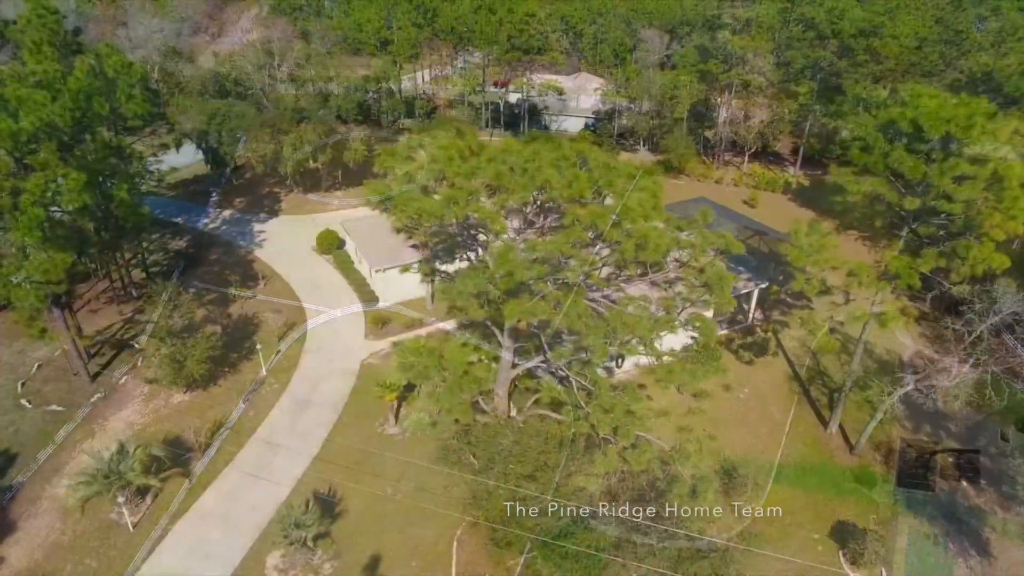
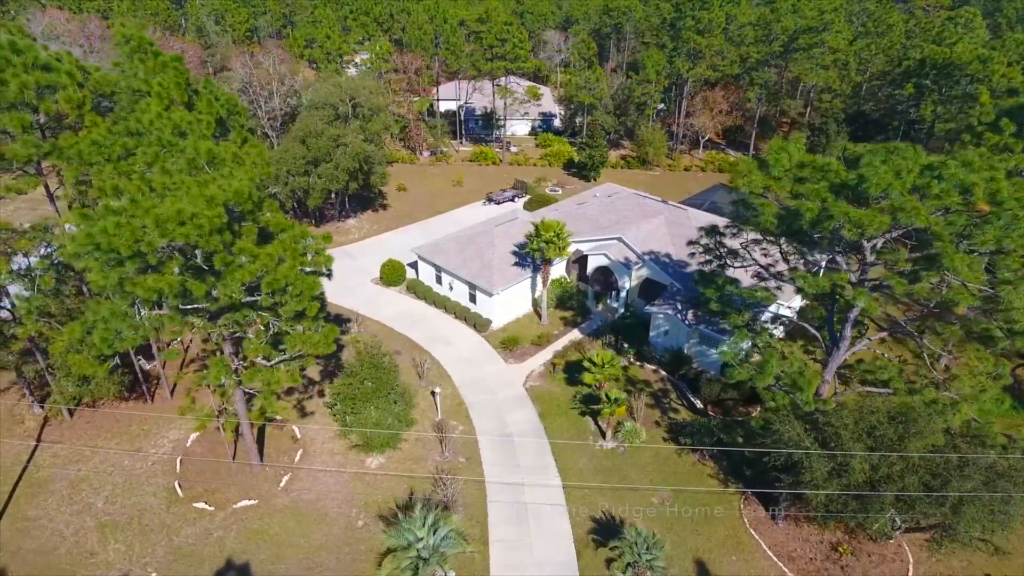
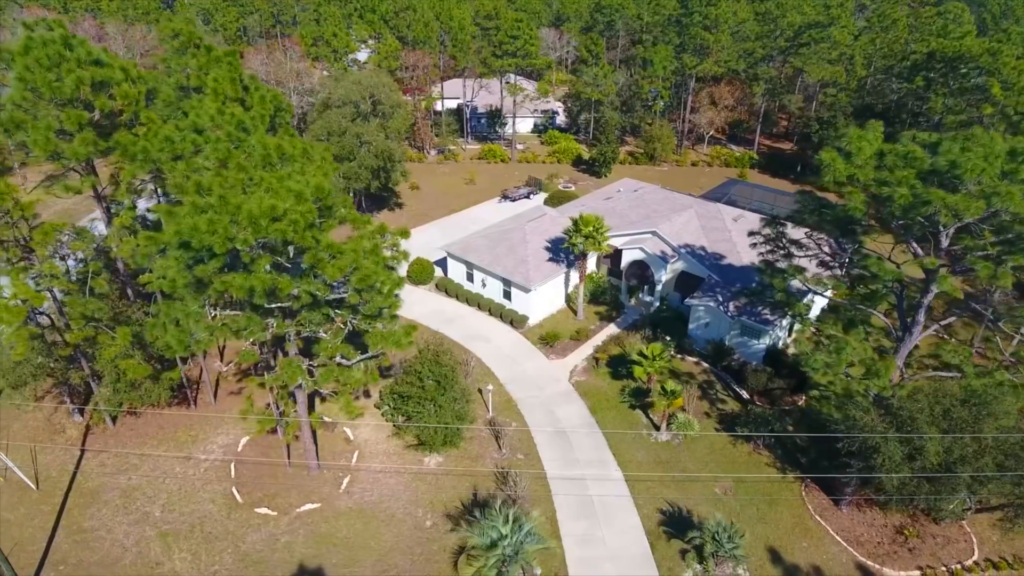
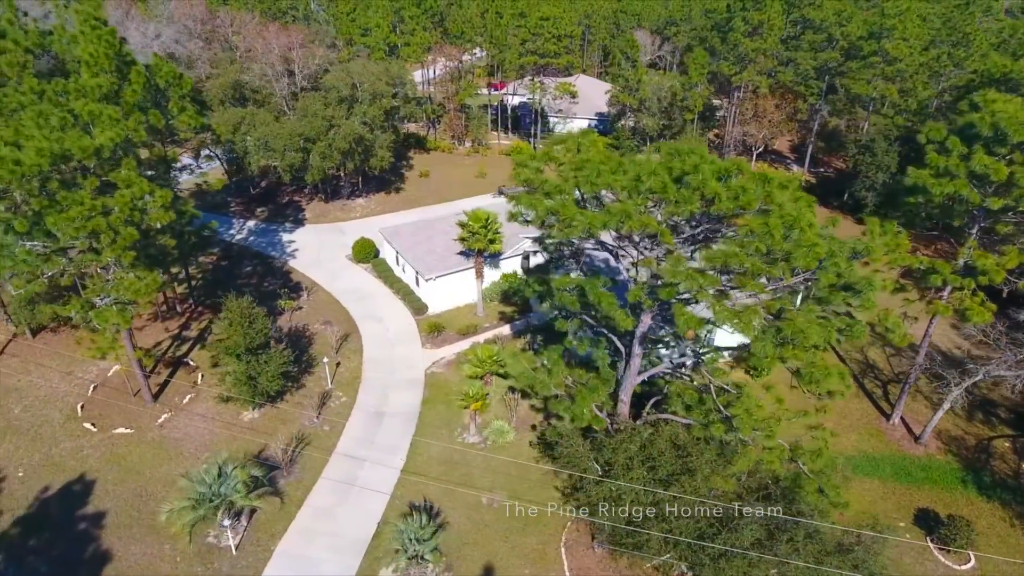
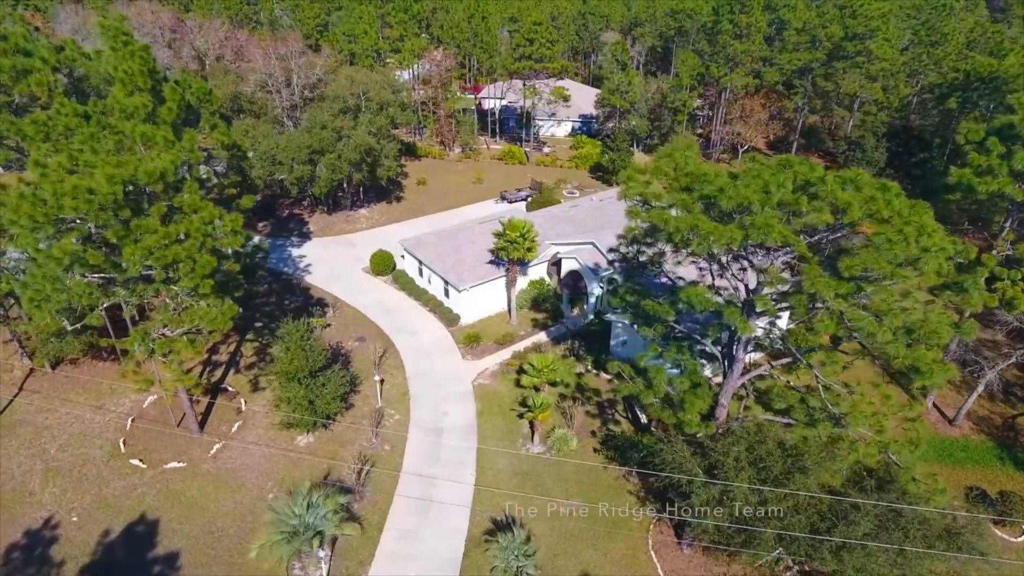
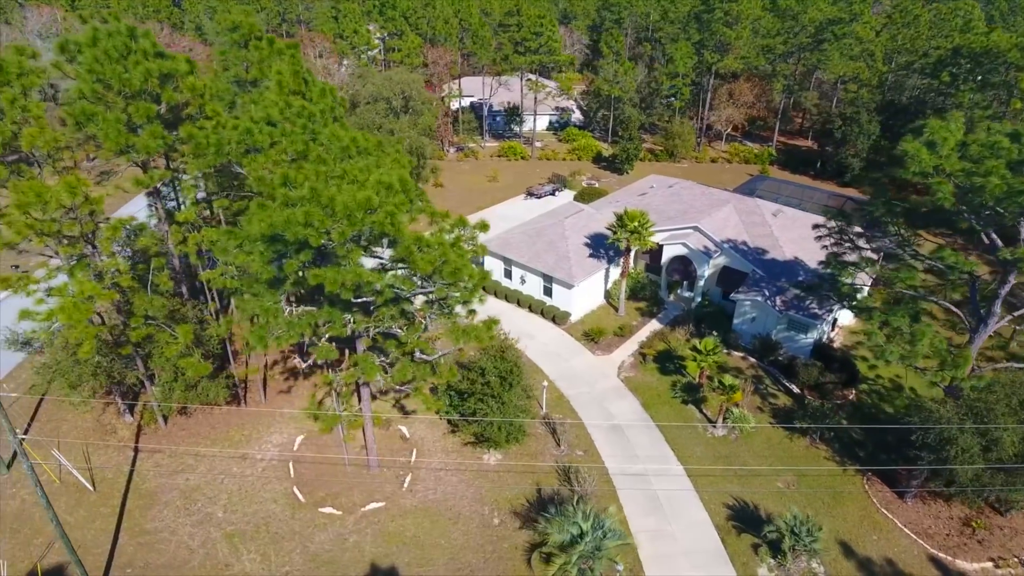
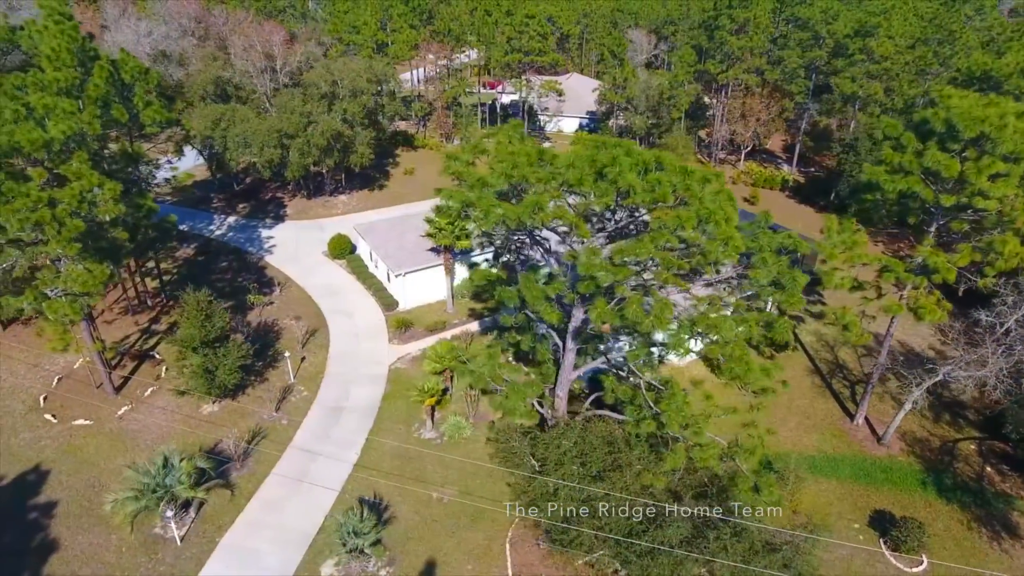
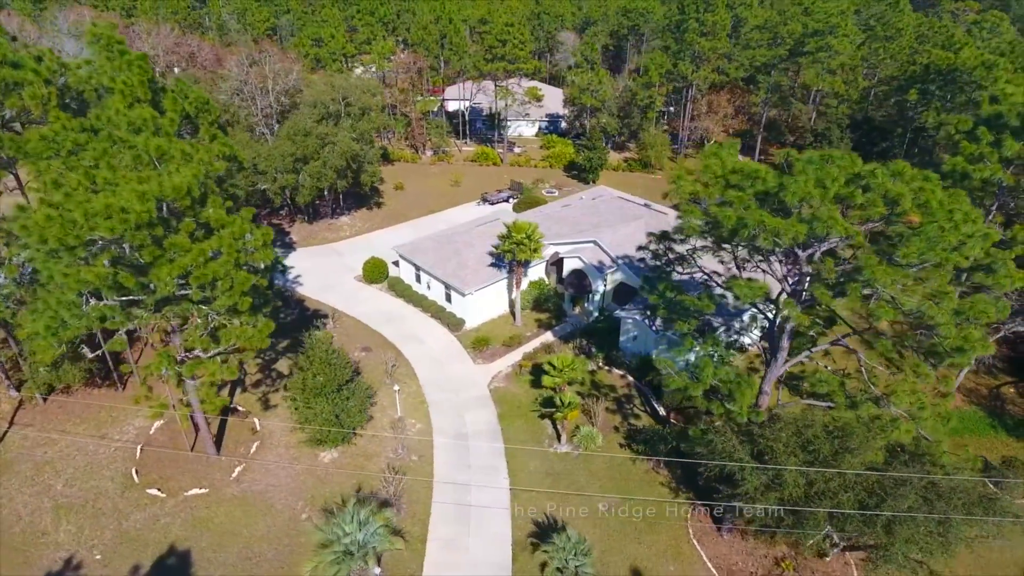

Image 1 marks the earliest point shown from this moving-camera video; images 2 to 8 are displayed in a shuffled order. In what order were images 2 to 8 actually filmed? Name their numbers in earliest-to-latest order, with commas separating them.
7, 4, 5, 8, 2, 3, 6
